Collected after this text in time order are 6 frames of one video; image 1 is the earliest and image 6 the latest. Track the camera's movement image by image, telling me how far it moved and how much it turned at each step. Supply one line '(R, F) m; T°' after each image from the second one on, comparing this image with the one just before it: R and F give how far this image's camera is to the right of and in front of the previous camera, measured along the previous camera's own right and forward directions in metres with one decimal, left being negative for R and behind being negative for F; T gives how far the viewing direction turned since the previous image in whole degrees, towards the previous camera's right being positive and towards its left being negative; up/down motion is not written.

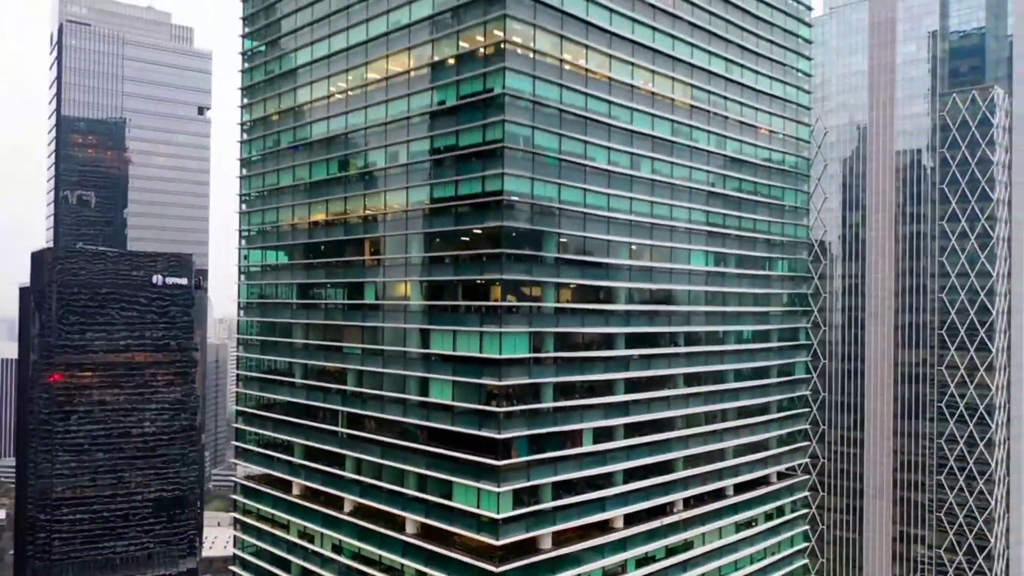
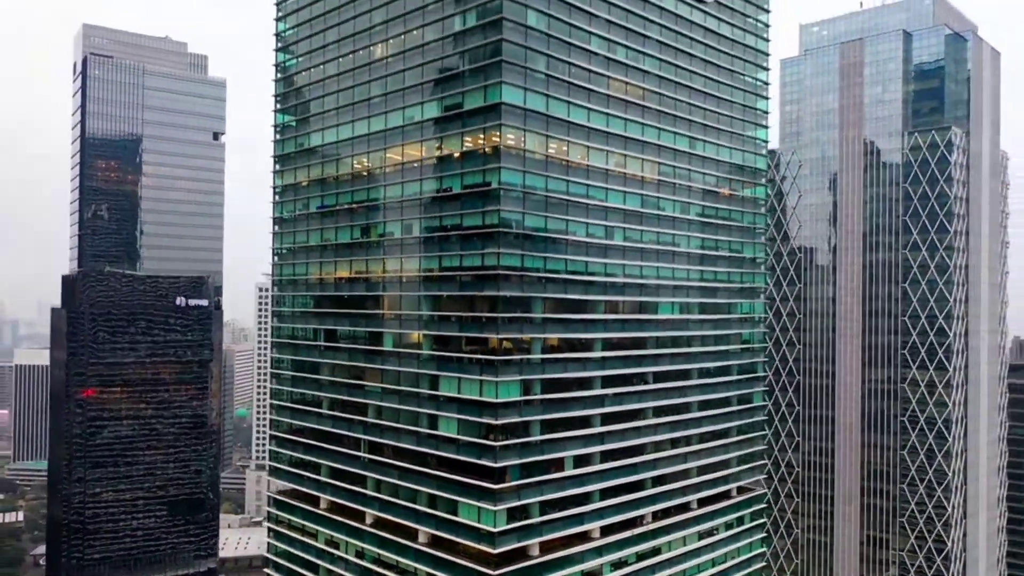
(+0.3, -7.4) m; 0°
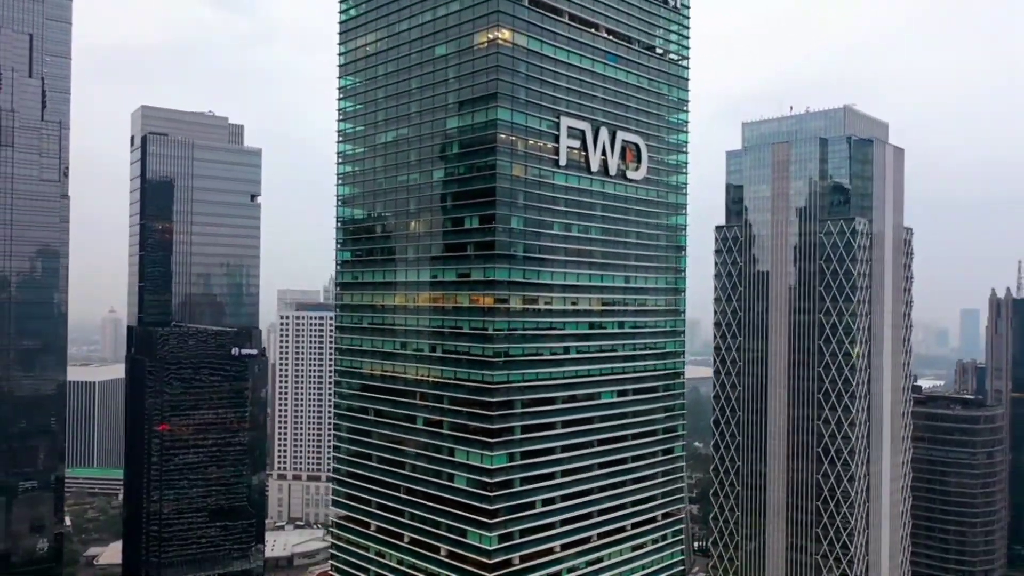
(+0.7, -22.7) m; 0°
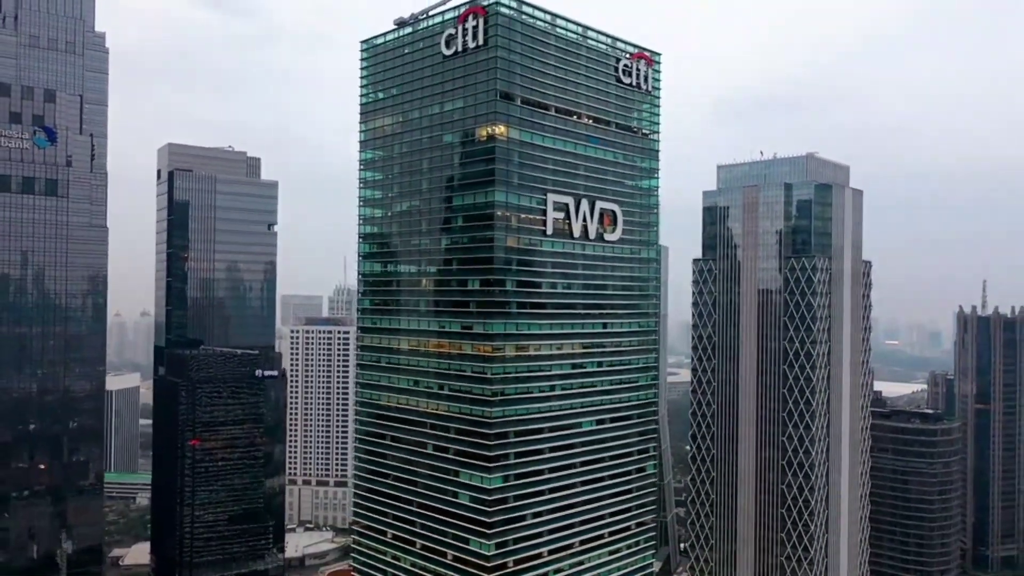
(+0.4, -13.2) m; 0°
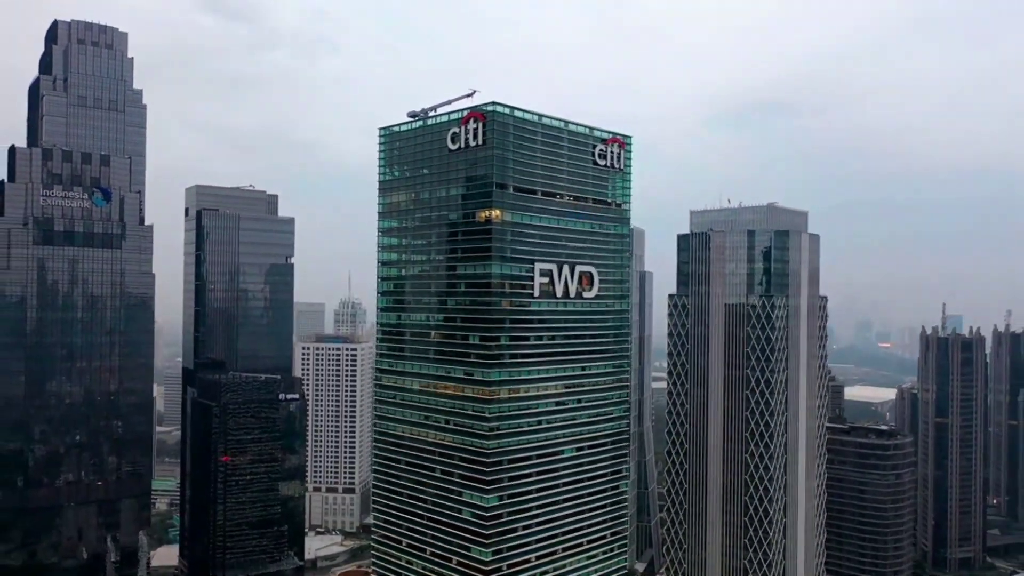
(+0.5, -17.1) m; 0°
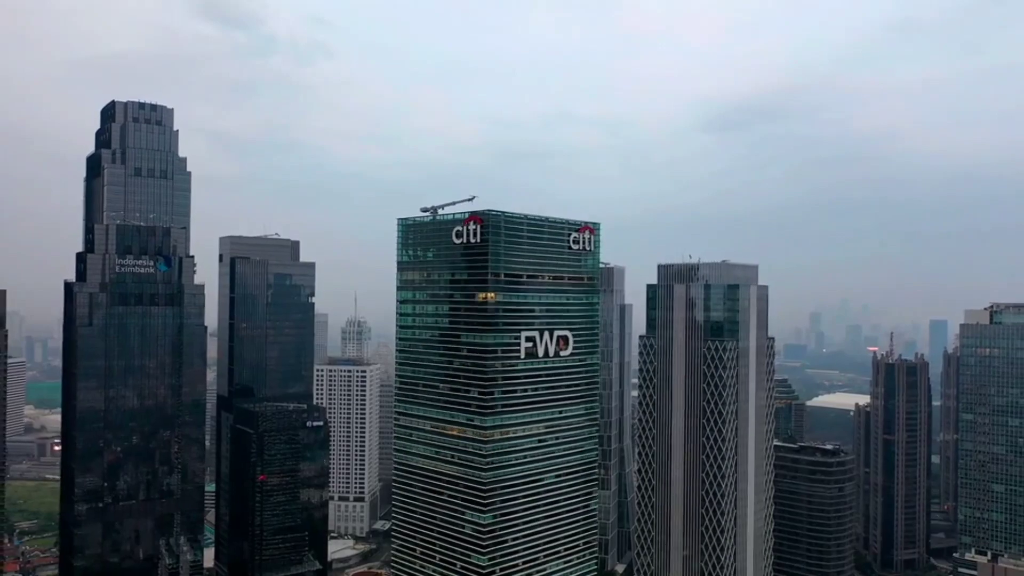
(+0.9, -26.5) m; 0°
